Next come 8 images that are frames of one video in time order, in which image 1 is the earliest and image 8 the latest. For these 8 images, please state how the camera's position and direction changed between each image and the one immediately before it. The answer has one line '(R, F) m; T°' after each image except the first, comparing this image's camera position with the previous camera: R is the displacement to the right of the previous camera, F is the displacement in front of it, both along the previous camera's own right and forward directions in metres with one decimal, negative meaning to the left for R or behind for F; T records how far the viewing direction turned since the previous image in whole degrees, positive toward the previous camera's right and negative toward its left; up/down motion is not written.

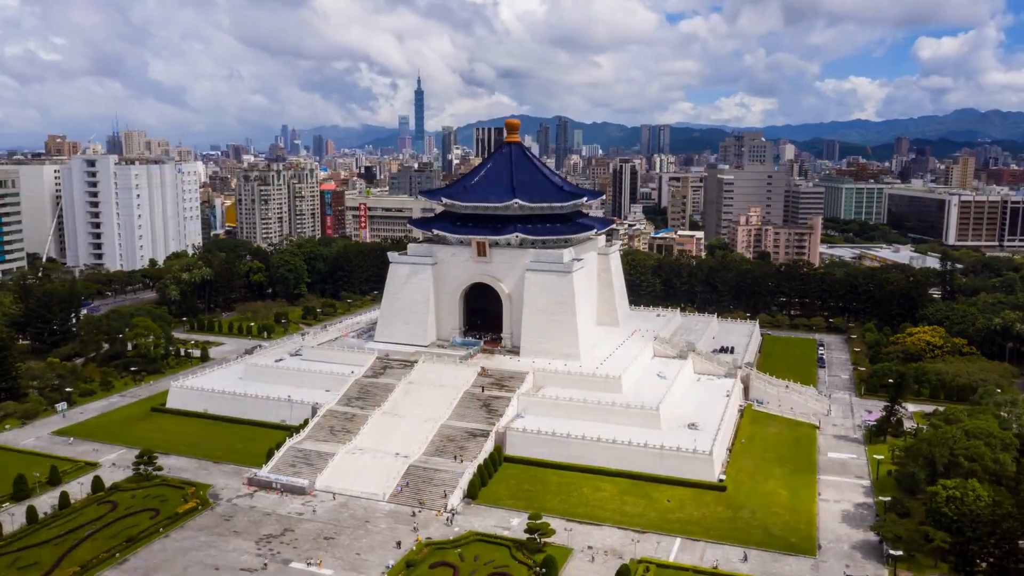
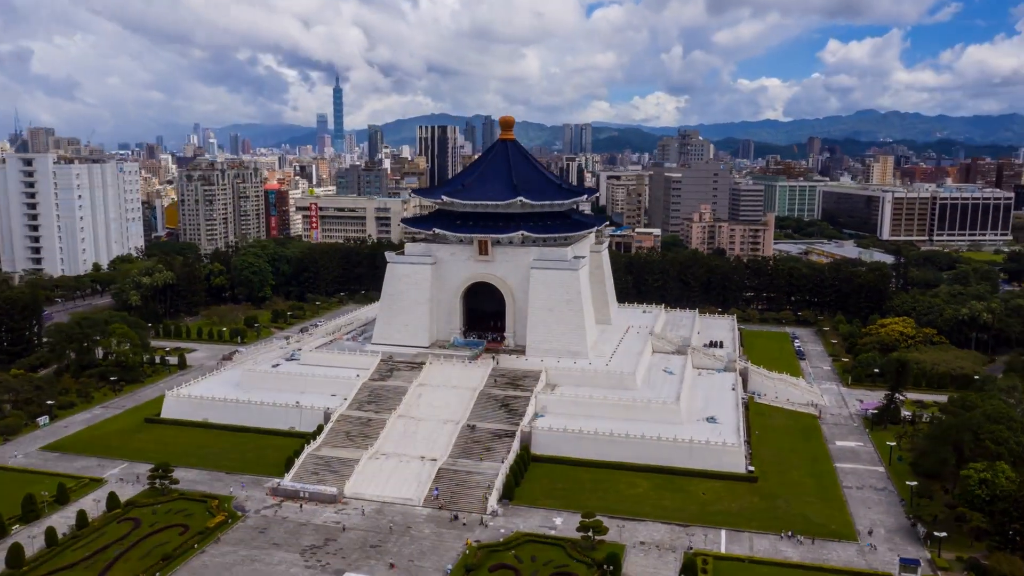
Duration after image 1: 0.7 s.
(-3.5, +0.3) m; +6°
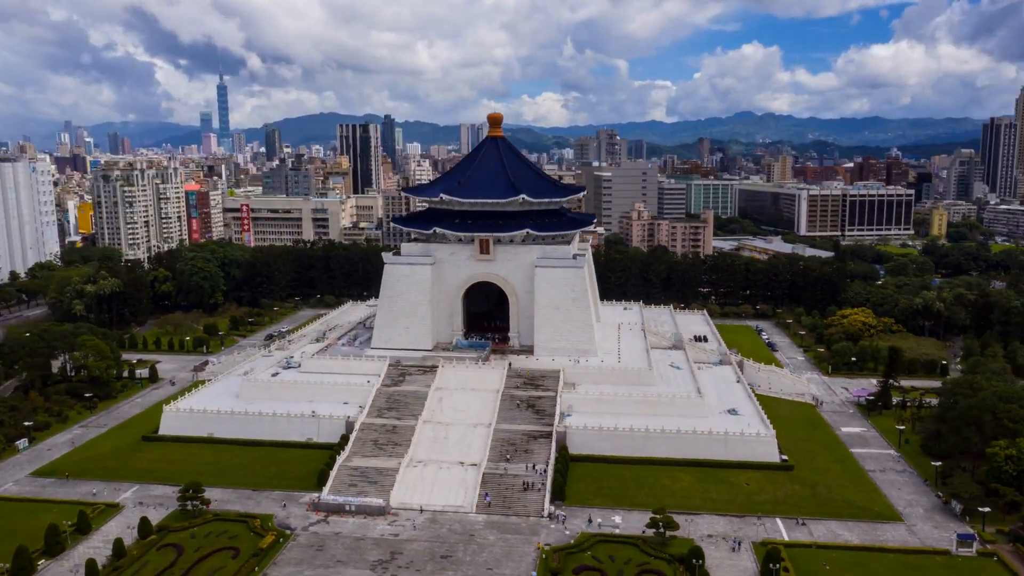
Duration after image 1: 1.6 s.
(-4.7, +0.6) m; +8°
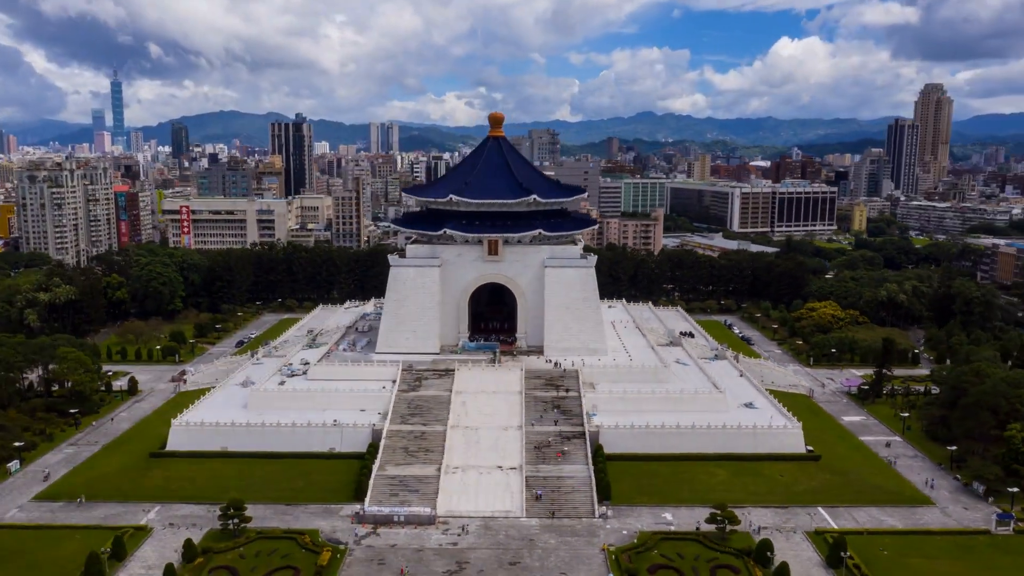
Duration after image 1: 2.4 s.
(-4.1, +0.5) m; +7°
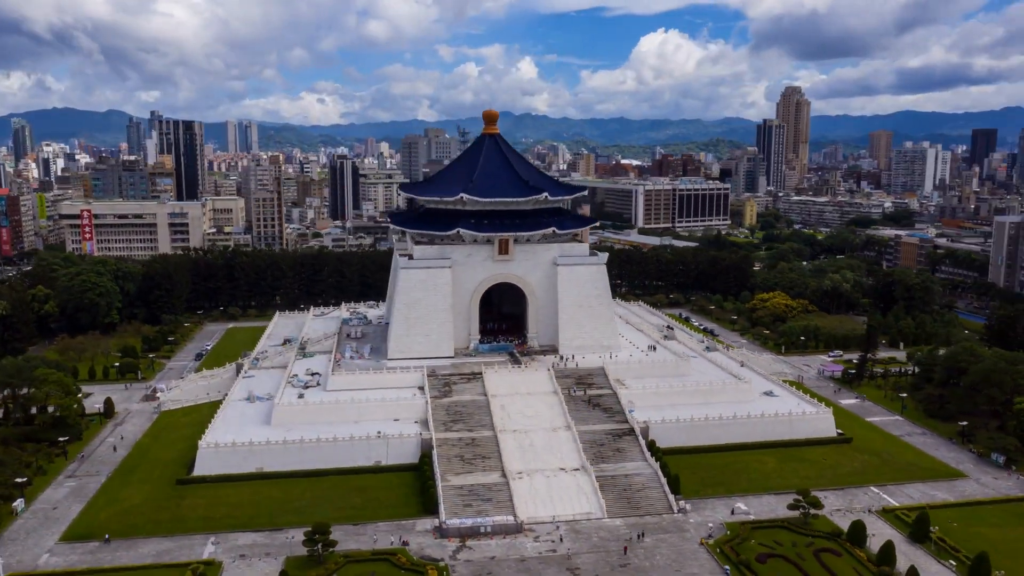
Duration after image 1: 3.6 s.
(-6.2, +1.1) m; +10°
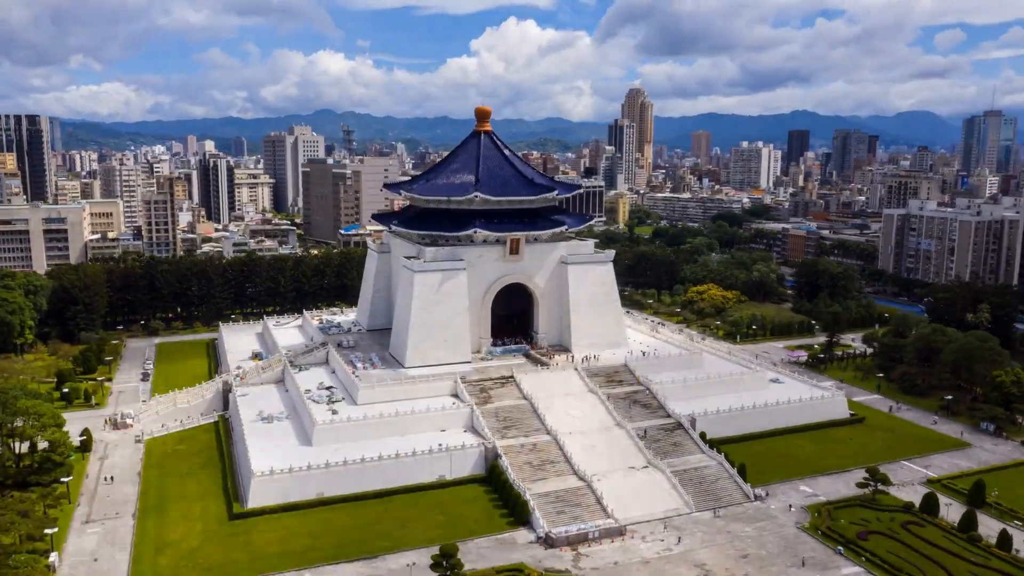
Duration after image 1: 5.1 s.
(-7.3, +1.4) m; +12°
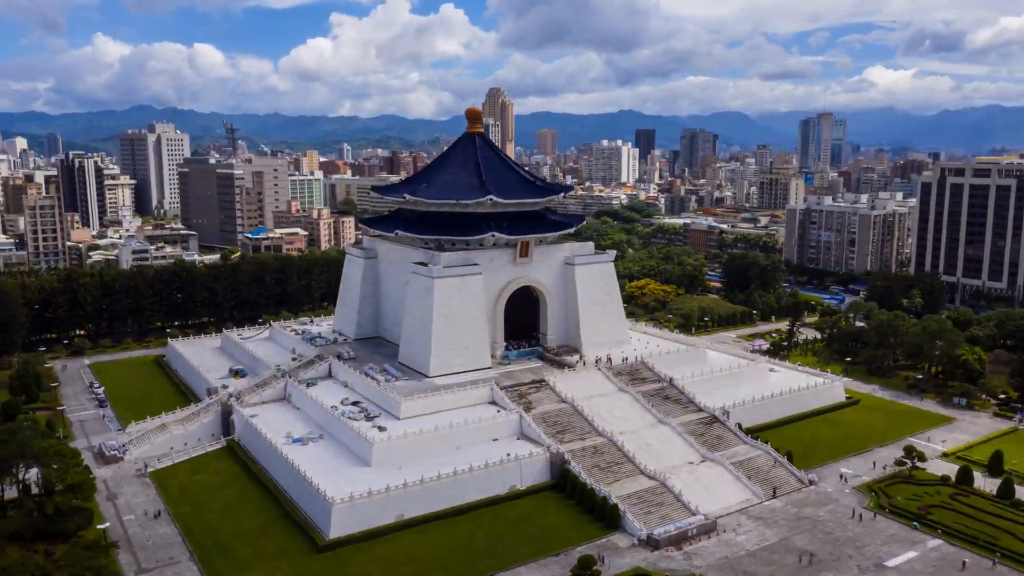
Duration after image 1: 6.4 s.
(-6.8, +1.2) m; +11°
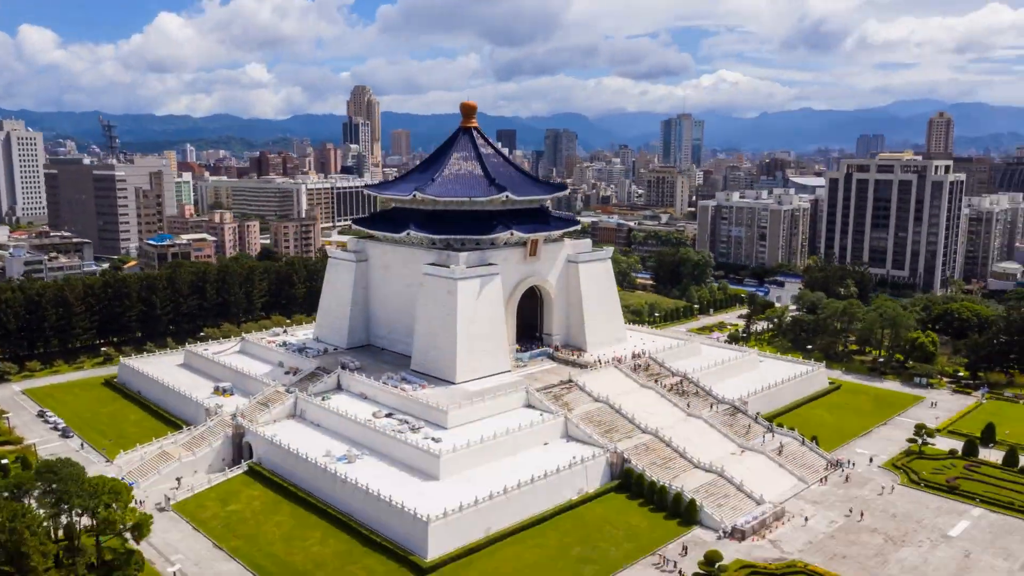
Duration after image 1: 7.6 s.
(-6.3, +1.1) m; +11°
